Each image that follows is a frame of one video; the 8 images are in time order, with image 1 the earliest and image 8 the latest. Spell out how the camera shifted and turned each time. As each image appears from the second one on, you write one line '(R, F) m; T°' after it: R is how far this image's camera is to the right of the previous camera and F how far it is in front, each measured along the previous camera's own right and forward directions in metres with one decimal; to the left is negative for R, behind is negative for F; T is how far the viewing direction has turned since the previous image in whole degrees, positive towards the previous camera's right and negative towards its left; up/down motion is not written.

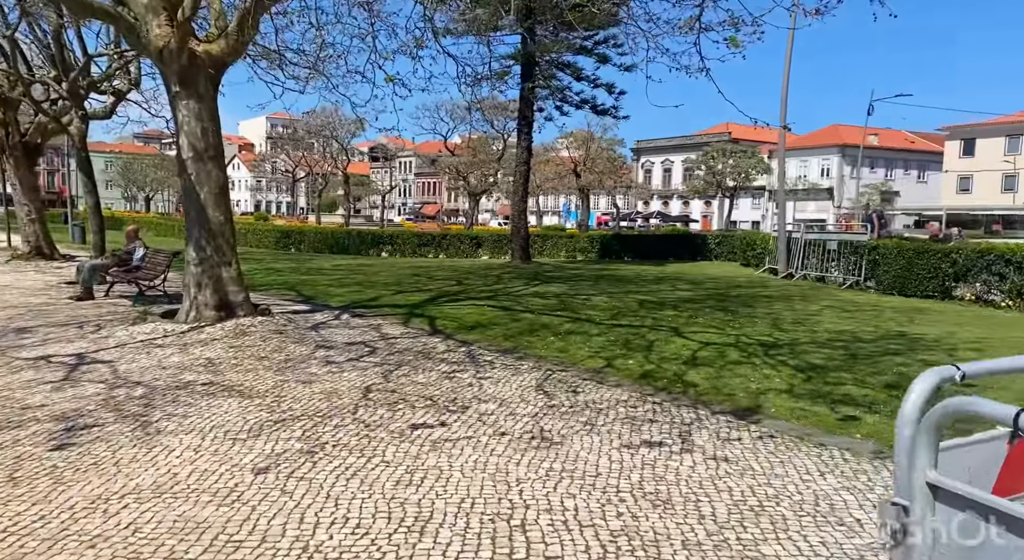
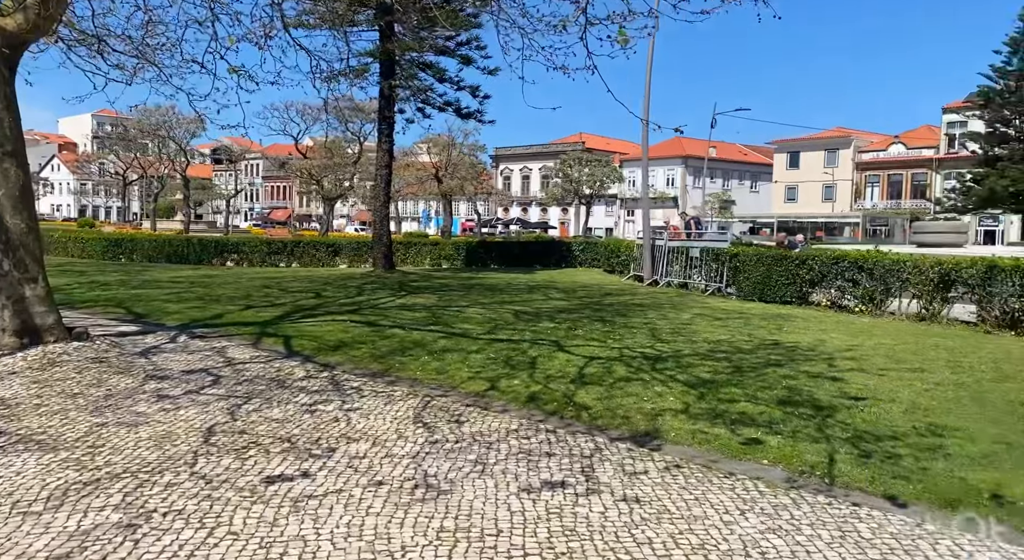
(-0.1, +0.6) m; +11°
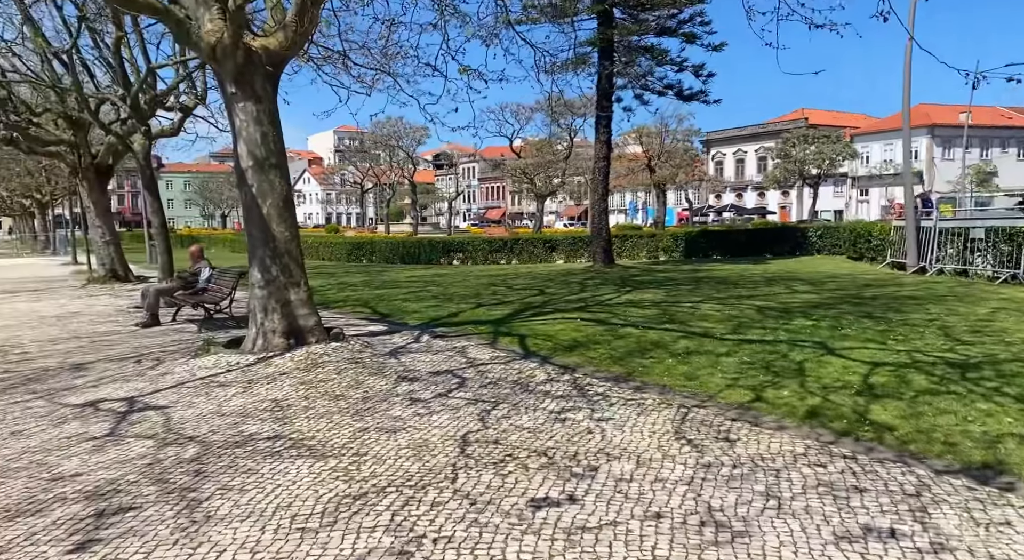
(-0.3, +0.4) m; -16°
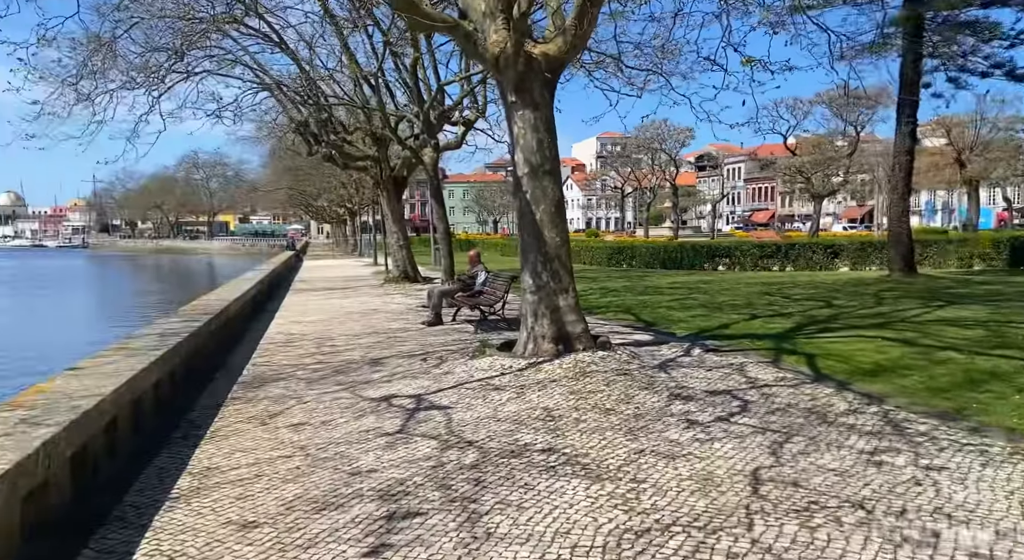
(-0.2, +0.3) m; -20°
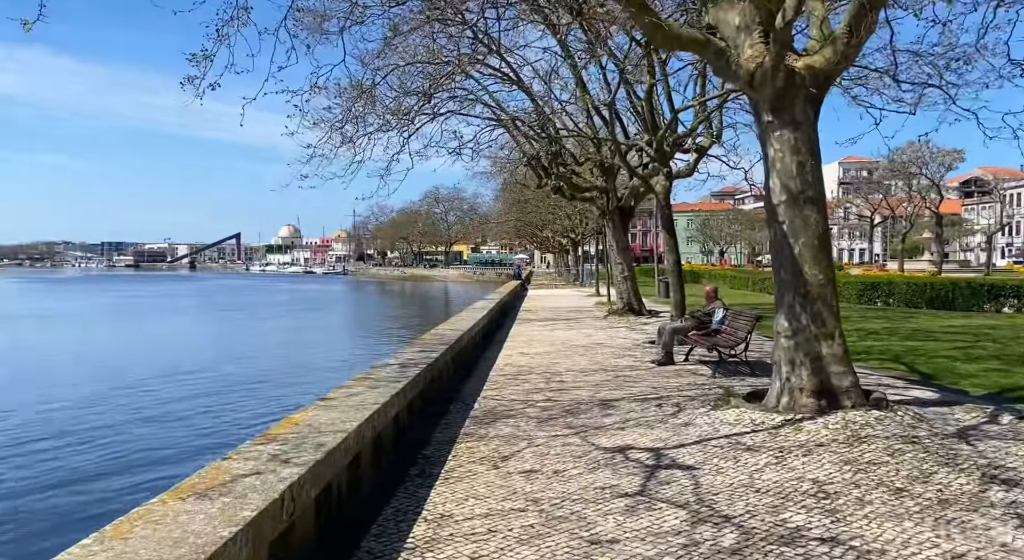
(-0.2, +0.5) m; -17°
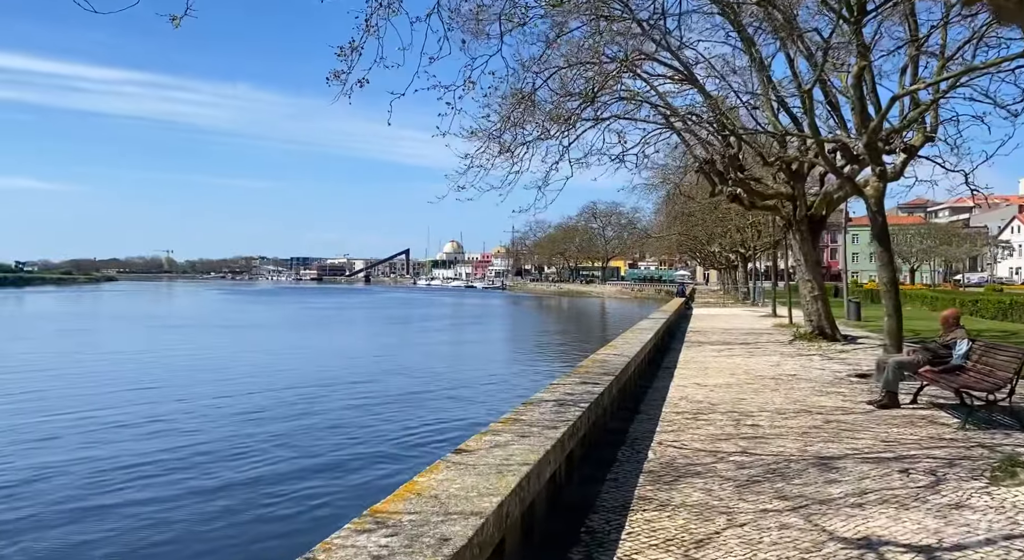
(-0.2, +1.4) m; -12°
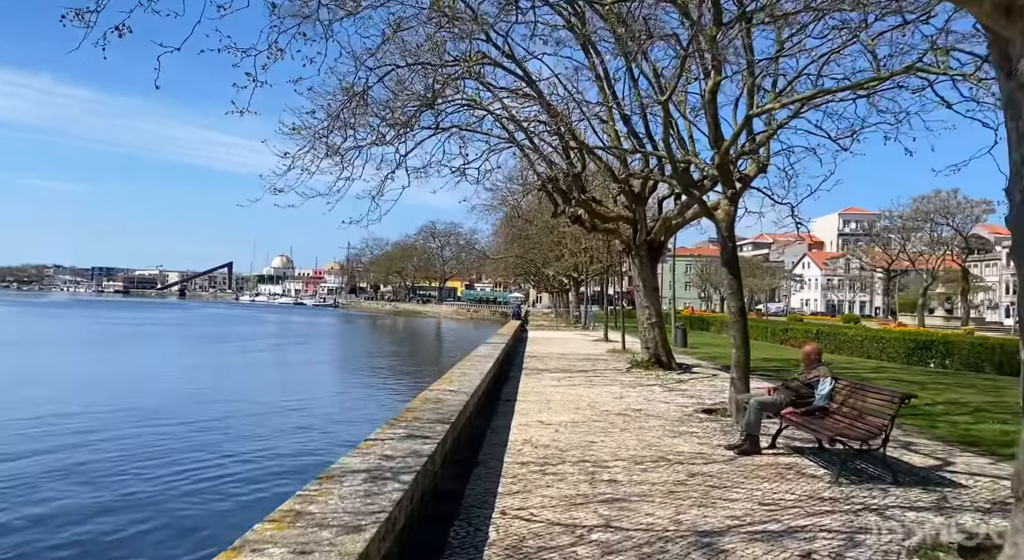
(+0.2, +1.5) m; +13°
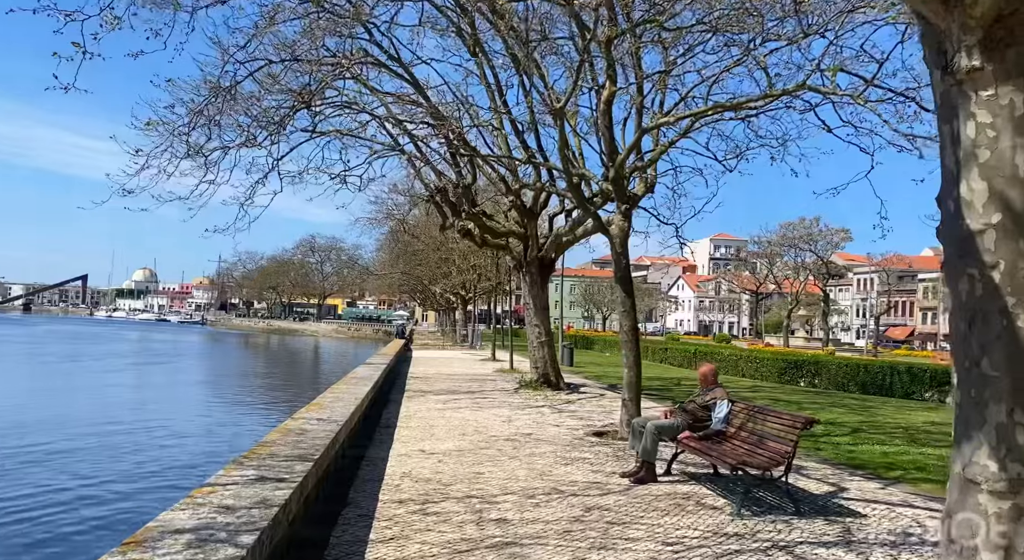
(0.0, +0.7) m; +9°
